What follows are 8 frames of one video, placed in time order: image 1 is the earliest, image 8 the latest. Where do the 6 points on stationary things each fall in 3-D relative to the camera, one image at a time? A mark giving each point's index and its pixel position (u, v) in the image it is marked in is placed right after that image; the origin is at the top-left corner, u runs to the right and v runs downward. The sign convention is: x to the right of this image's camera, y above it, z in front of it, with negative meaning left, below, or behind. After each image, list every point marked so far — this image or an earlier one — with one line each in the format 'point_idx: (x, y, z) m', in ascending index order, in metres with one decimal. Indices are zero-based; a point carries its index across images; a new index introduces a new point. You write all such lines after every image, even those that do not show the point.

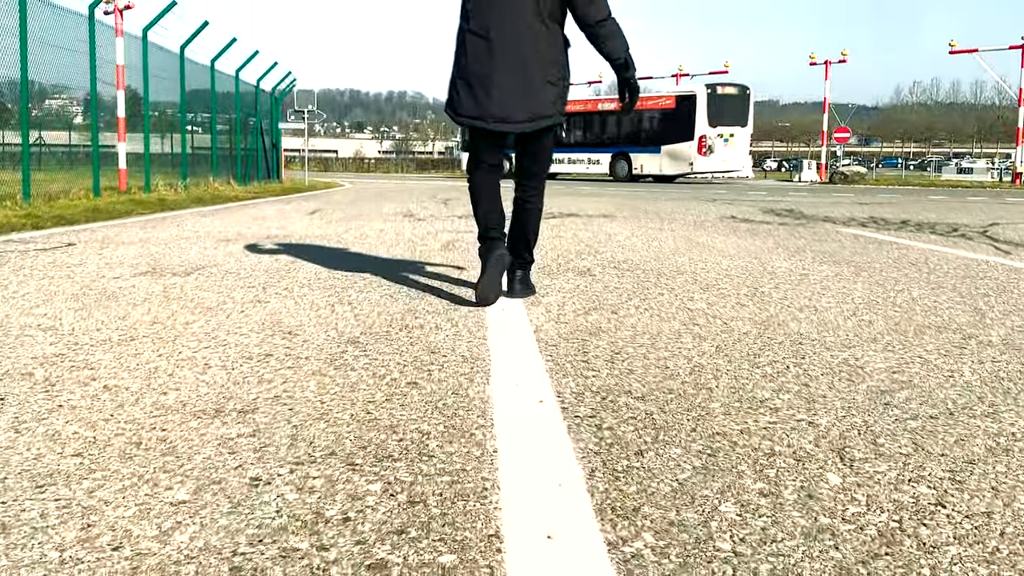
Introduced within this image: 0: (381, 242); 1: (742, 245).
0: (-1.1, +0.4, +7.6) m
1: (+1.7, +0.3, +6.9) m
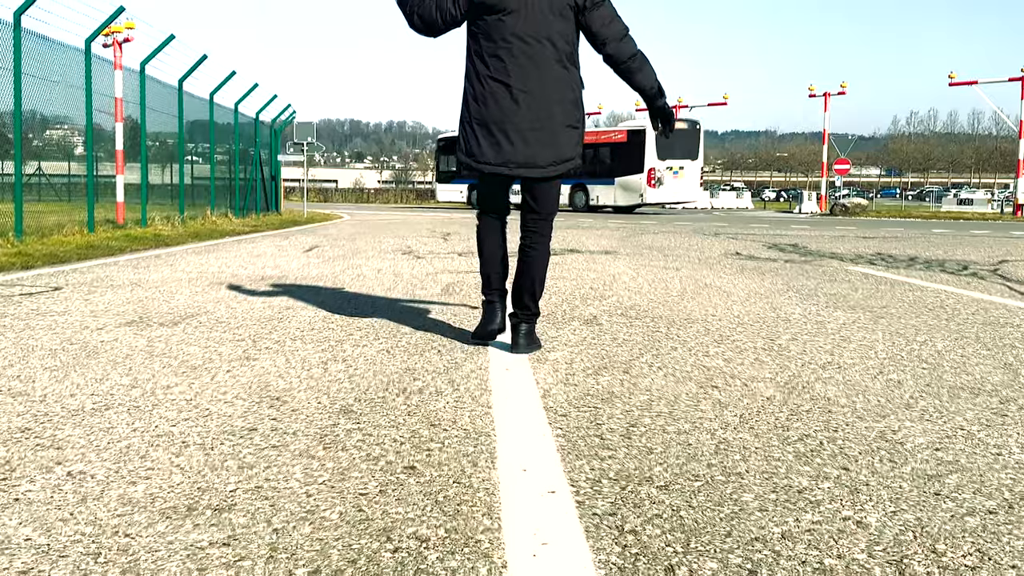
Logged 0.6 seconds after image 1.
0: (-1.1, 0.0, +7.4) m
1: (+1.8, 0.0, +6.7) m
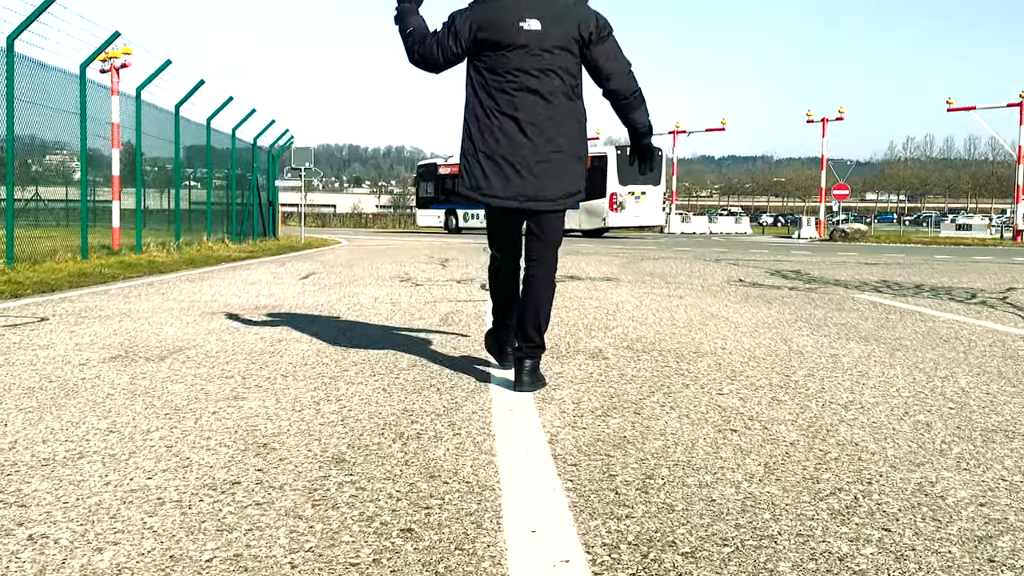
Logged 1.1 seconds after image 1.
0: (-1.1, -0.2, +7.2) m
1: (+1.8, -0.2, +6.5) m
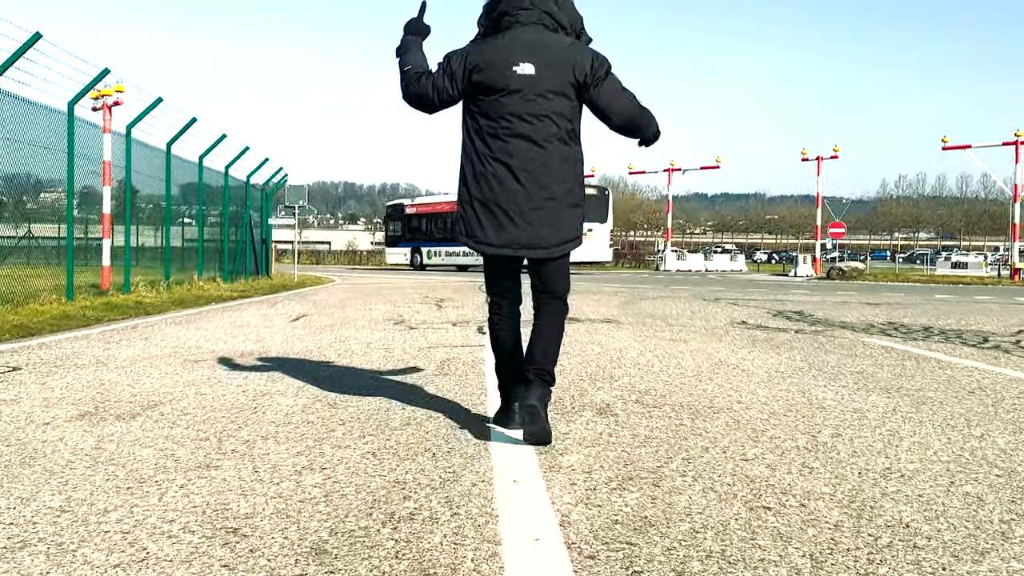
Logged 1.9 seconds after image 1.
0: (-1.1, -0.5, +6.9) m
1: (+1.8, -0.5, +6.2) m
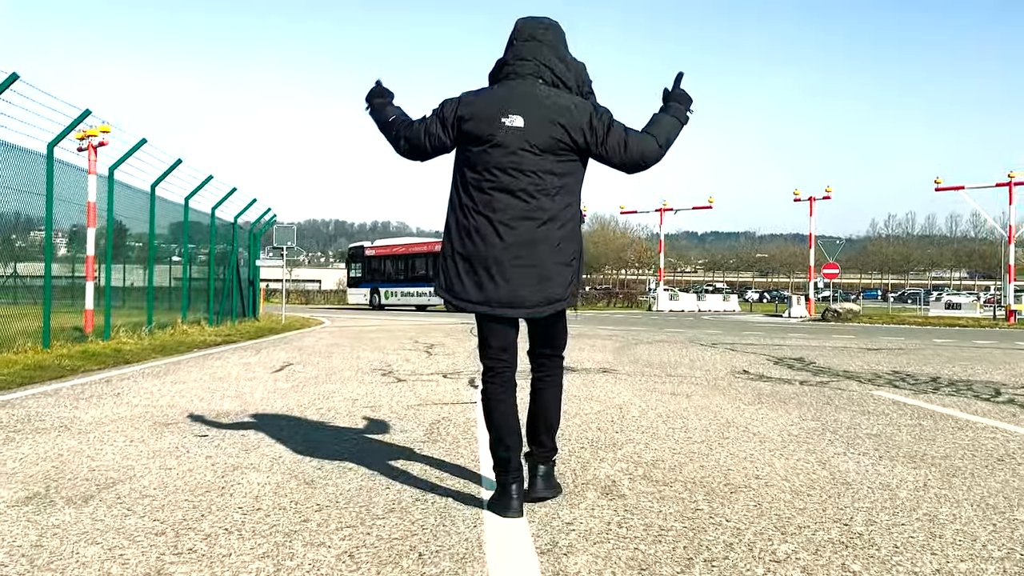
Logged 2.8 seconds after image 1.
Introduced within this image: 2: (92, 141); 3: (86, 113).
0: (-1.1, -0.9, +6.5) m
1: (+1.7, -0.9, +5.9) m
2: (-7.2, +2.5, +15.7) m
3: (-5.4, +2.2, +11.6) m
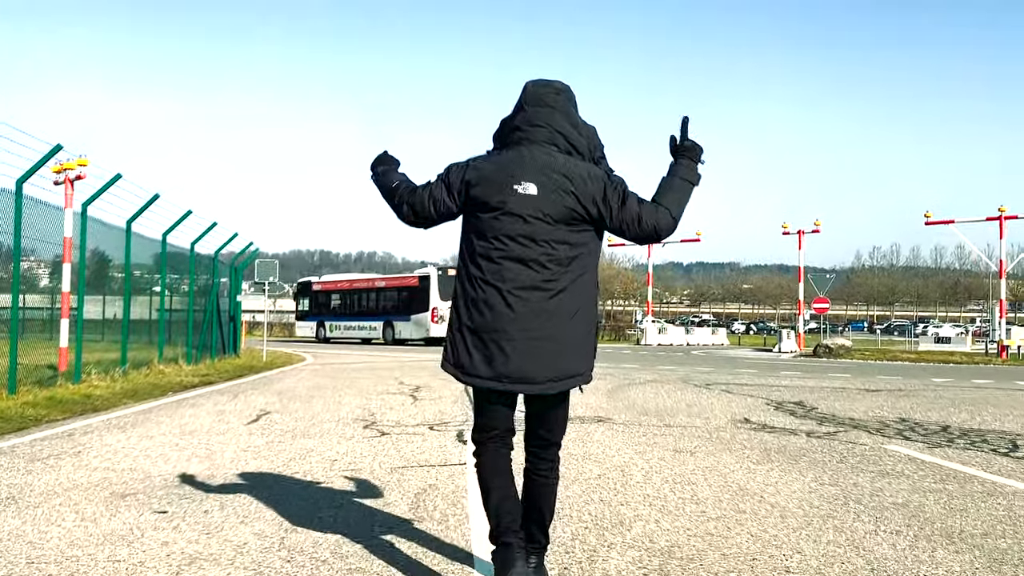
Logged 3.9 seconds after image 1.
0: (-1.2, -1.3, +6.0) m
1: (+1.7, -1.2, +5.4) m
2: (-7.4, +1.9, +15.2) m
3: (-5.5, +1.7, +11.1) m
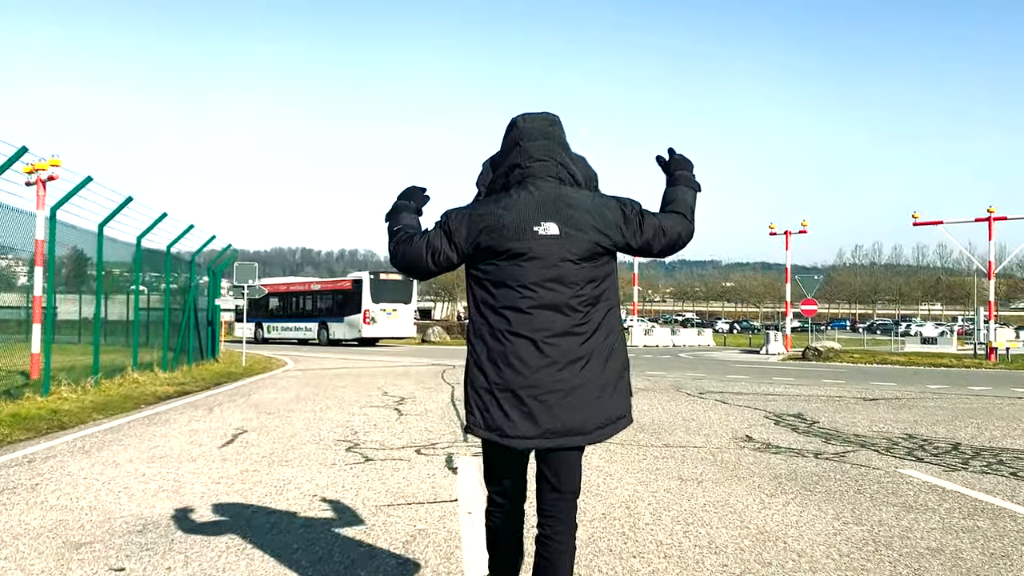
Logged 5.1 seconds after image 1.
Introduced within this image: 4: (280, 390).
0: (-1.2, -1.4, +5.5) m
1: (+1.7, -1.3, +4.9) m
2: (-7.6, +1.7, +14.6) m
3: (-5.6, +1.6, +10.5) m
4: (-3.8, -1.7, +14.9) m
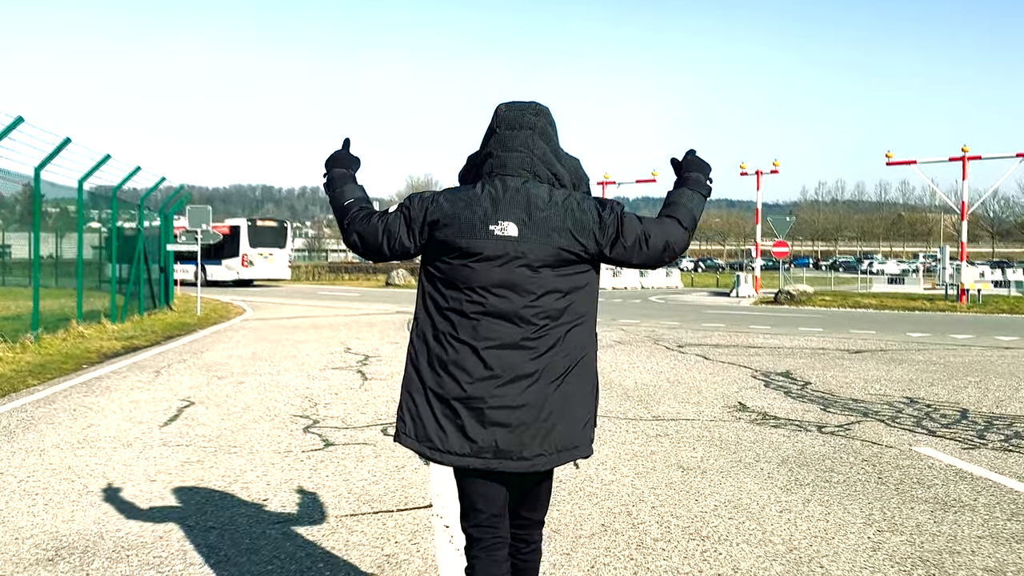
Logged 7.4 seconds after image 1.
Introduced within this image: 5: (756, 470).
0: (-1.3, -1.3, +4.7) m
1: (+1.6, -1.2, +4.2) m
2: (-8.0, +2.4, +13.3) m
3: (-5.9, +2.0, +9.3) m
4: (-4.2, -0.9, +14.0) m
5: (+1.6, -1.2, +5.9) m
